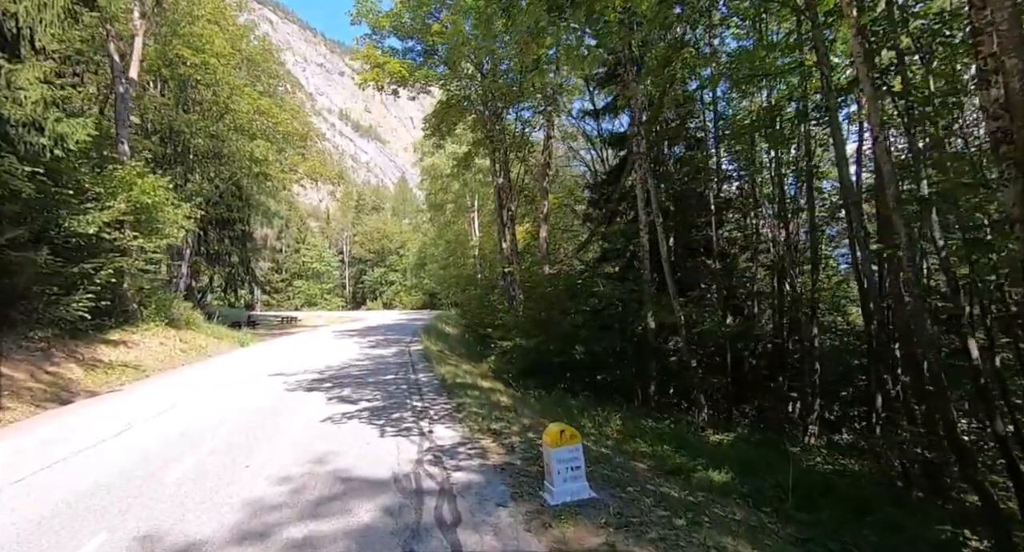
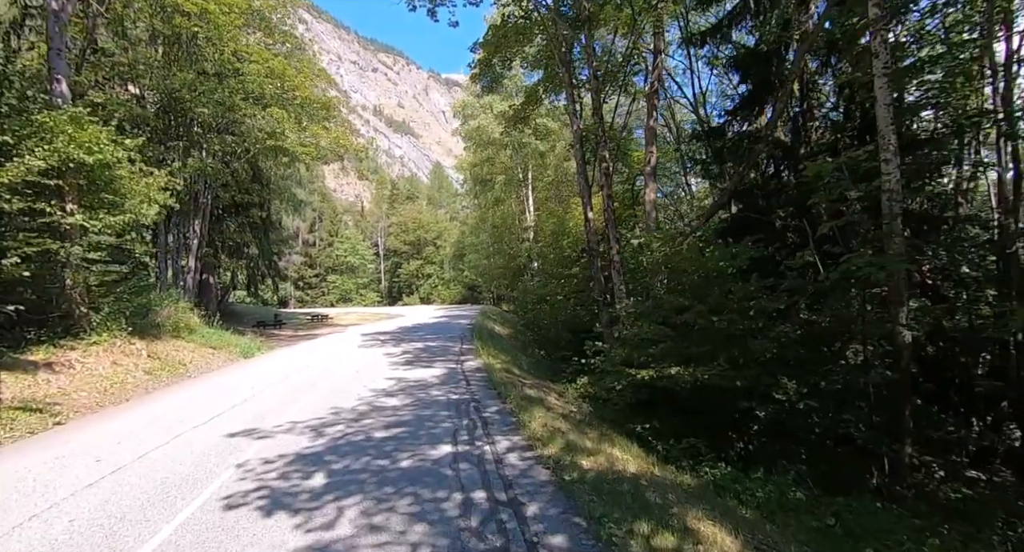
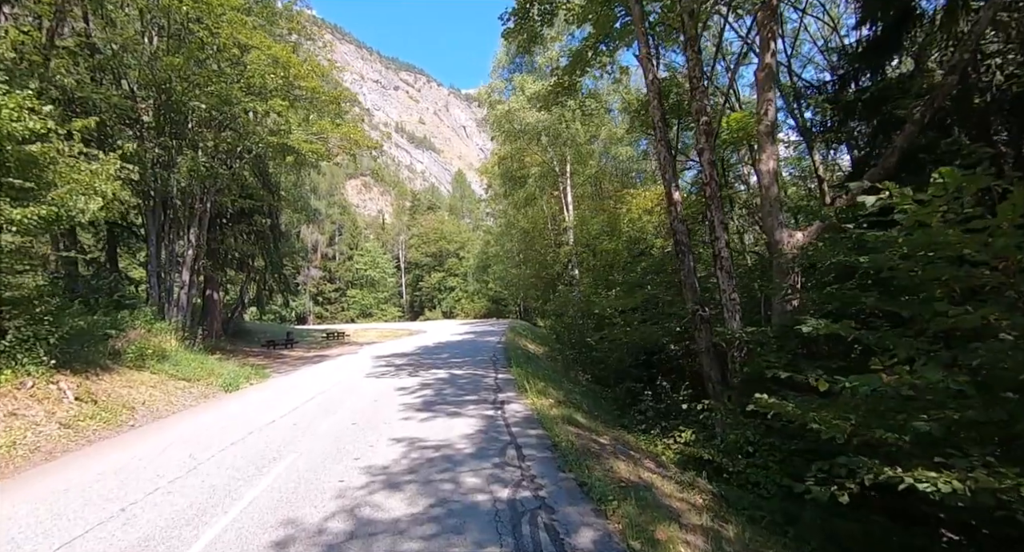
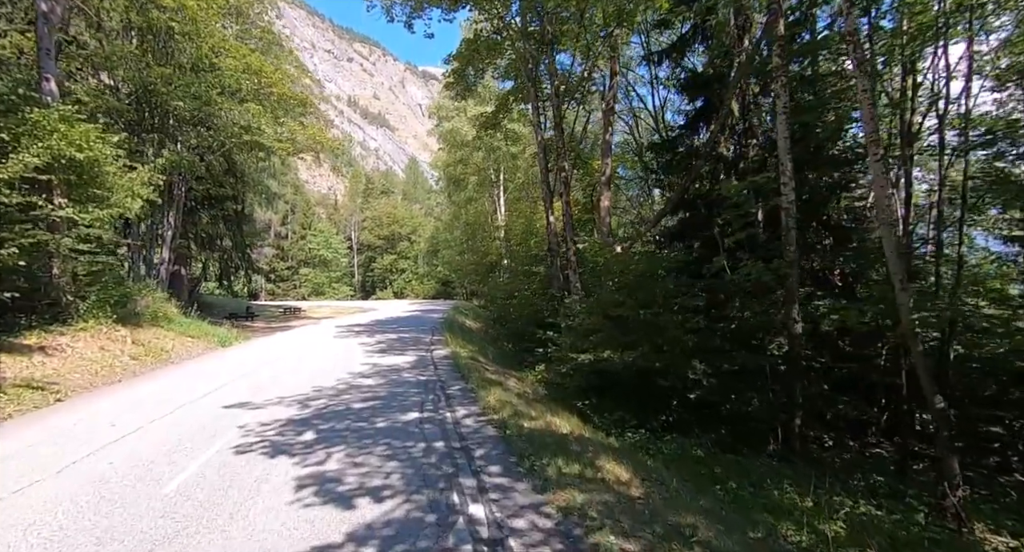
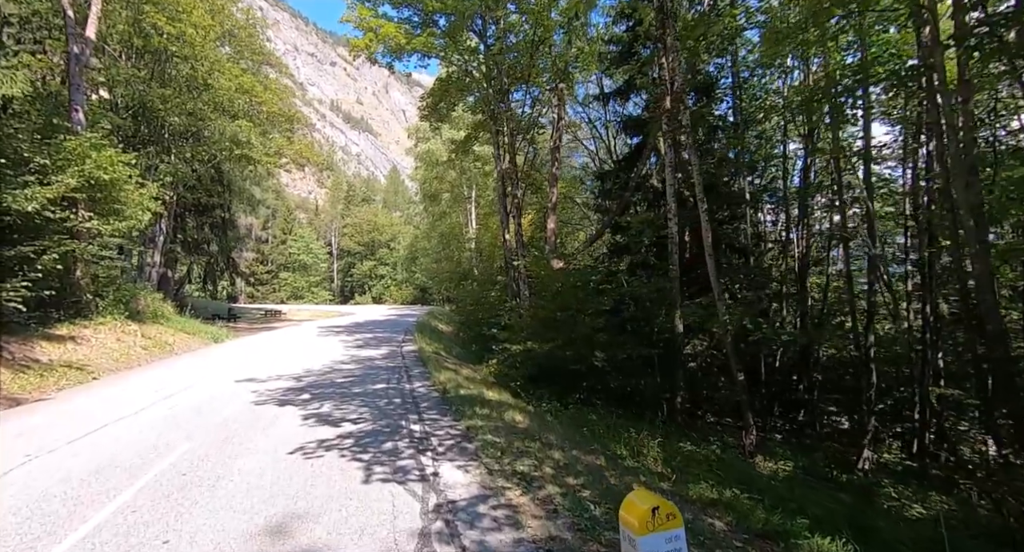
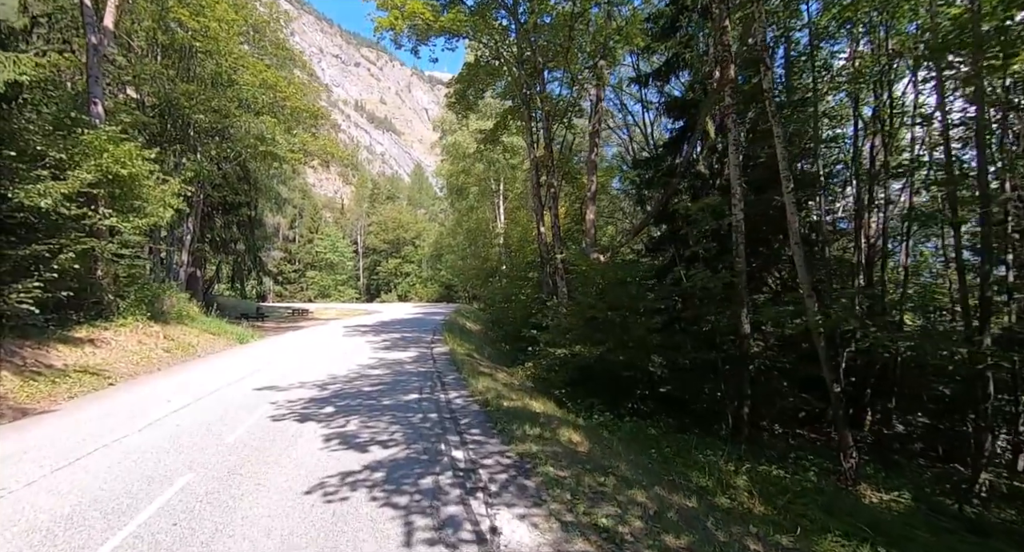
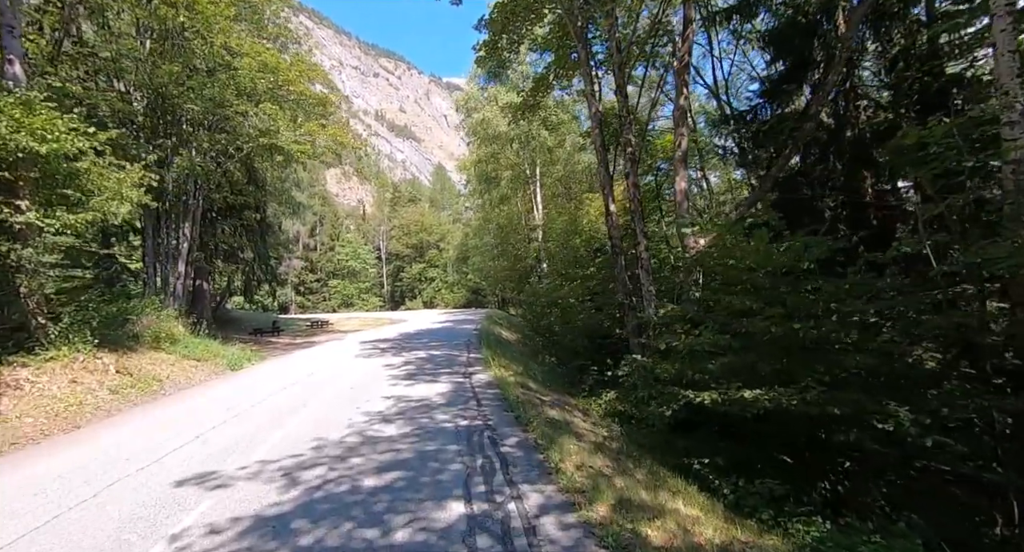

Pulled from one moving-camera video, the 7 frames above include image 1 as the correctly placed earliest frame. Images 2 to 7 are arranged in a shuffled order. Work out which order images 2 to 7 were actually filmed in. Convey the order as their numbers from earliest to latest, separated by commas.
5, 6, 4, 2, 7, 3
